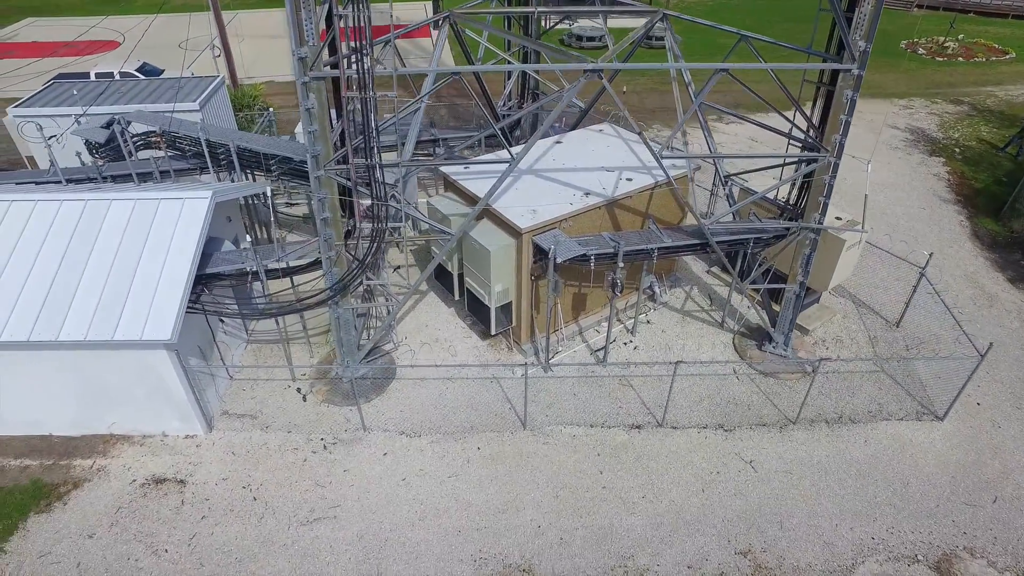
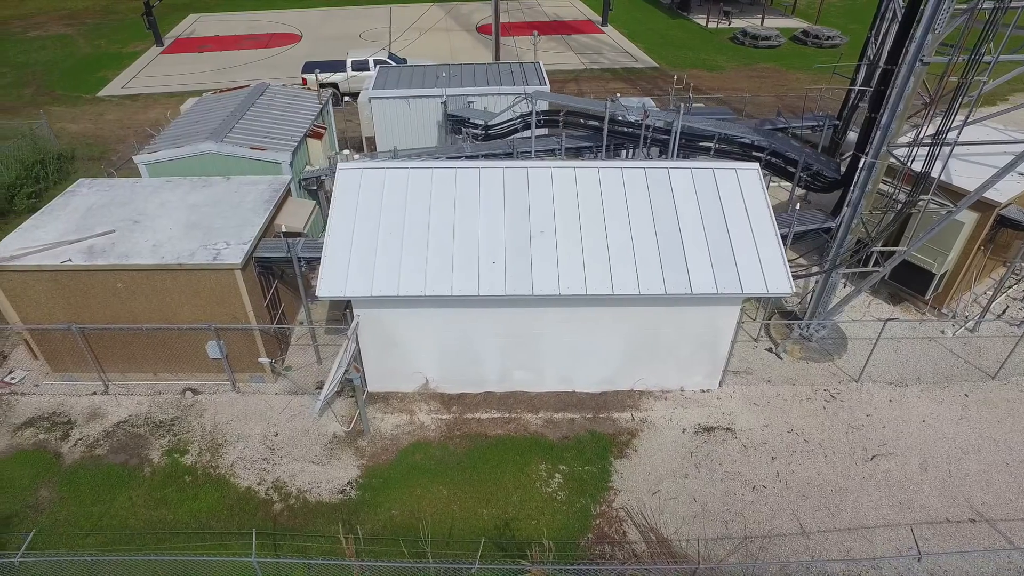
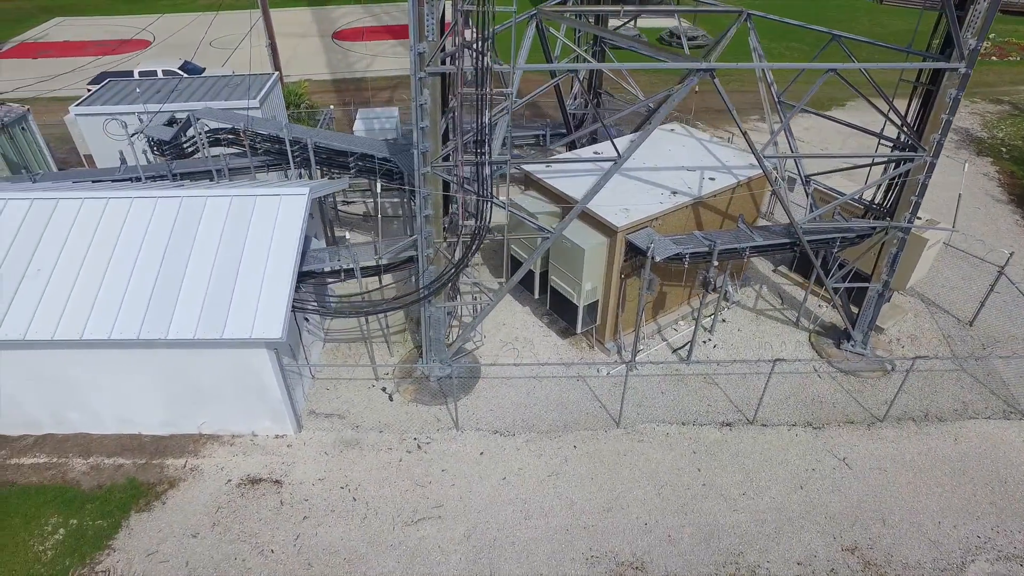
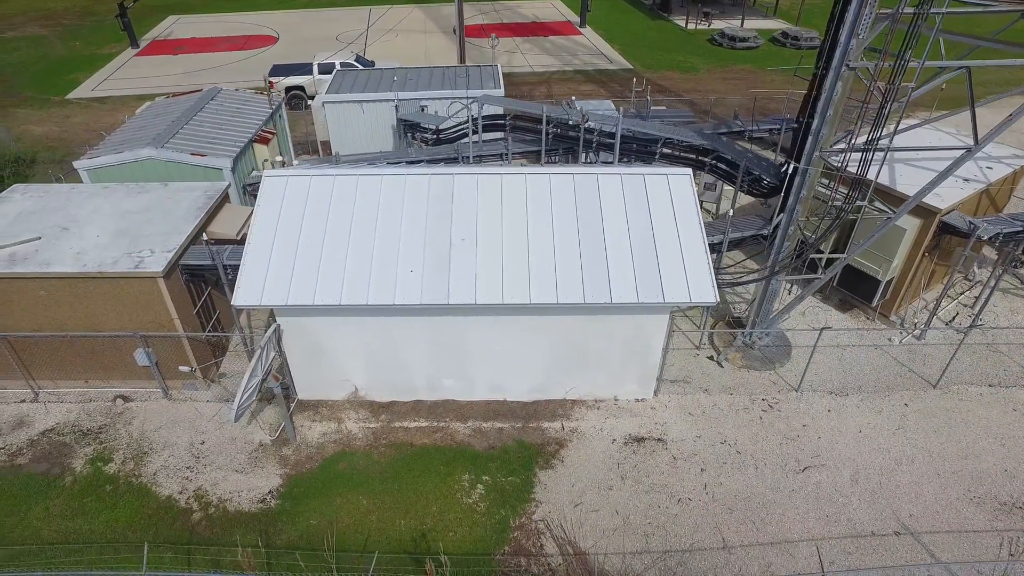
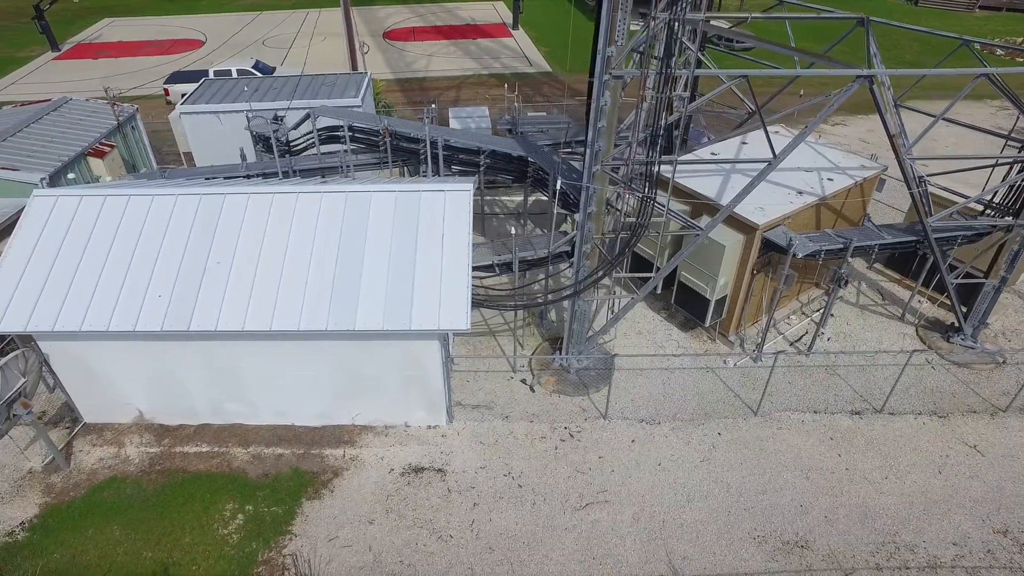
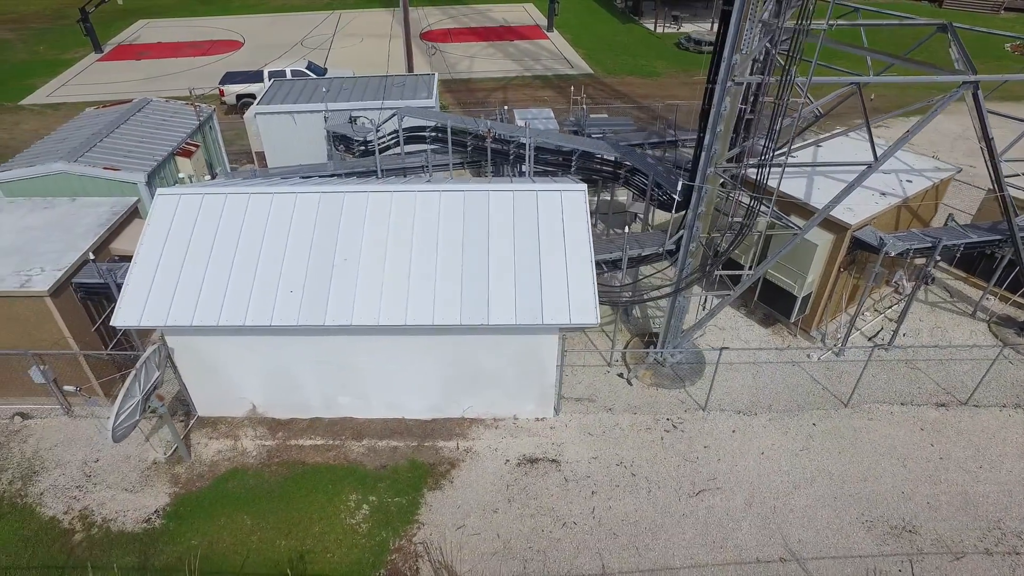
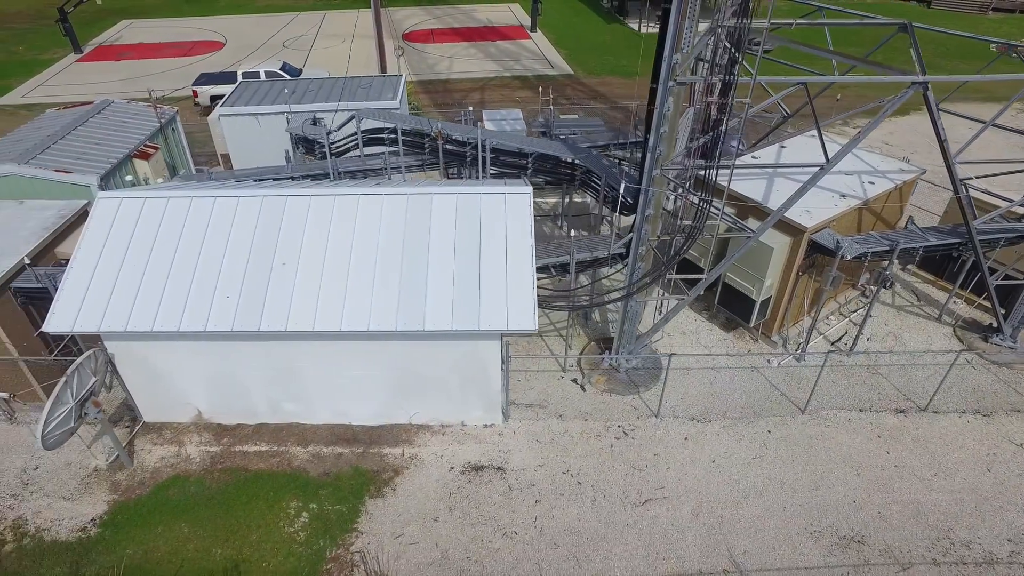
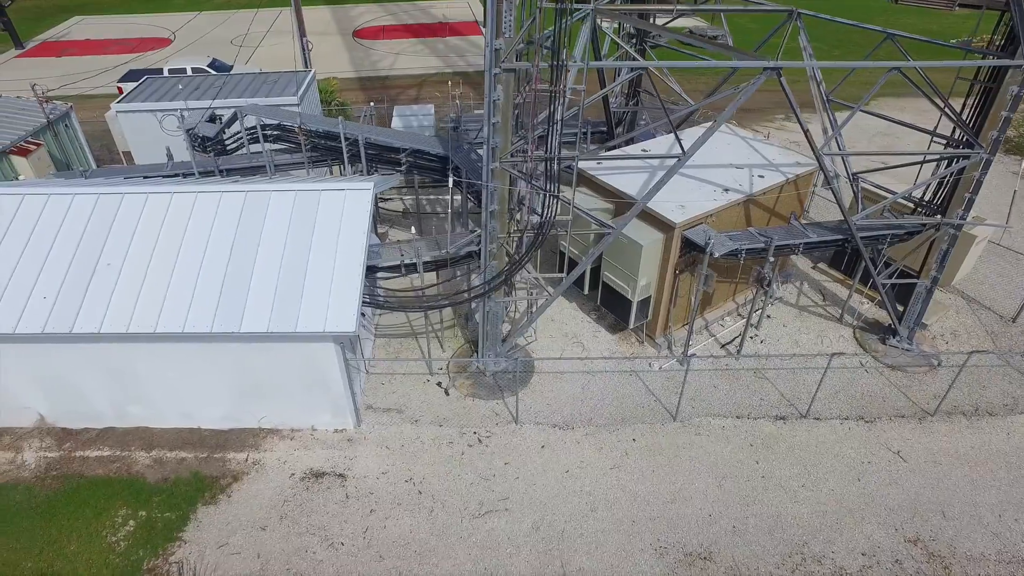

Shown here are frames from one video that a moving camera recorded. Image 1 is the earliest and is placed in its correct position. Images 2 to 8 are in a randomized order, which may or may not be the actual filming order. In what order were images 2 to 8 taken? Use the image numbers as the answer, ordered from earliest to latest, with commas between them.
3, 8, 5, 7, 6, 4, 2
